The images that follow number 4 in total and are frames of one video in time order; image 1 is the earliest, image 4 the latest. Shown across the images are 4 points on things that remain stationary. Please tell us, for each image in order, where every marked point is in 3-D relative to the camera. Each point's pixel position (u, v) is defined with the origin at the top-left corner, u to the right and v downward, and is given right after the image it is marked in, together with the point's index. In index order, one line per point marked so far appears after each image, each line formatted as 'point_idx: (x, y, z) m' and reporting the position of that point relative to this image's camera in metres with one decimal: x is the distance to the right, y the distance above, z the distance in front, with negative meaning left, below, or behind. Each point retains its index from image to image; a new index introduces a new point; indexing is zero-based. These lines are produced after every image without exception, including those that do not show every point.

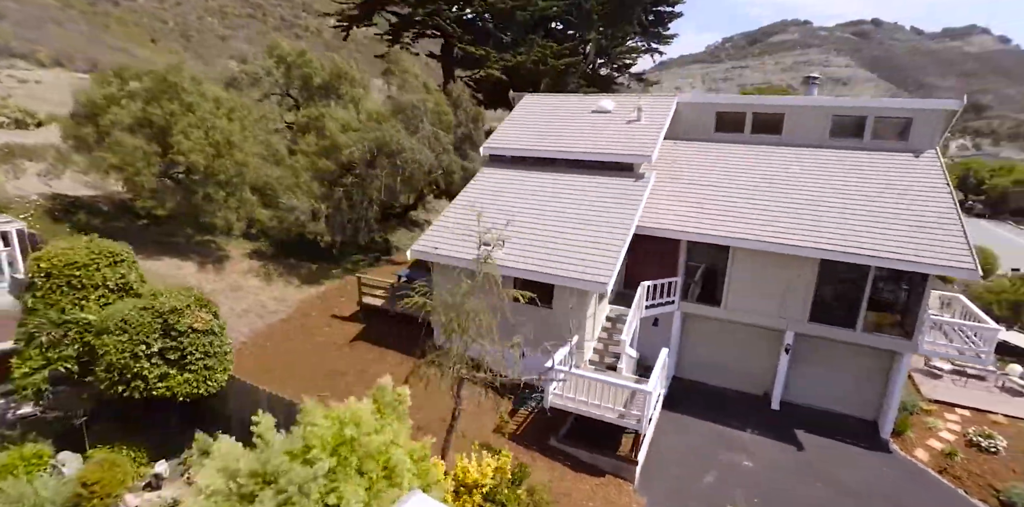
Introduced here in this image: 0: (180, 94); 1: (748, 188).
0: (-5.0, +2.4, +8.1) m
1: (+3.4, +0.9, +7.7) m
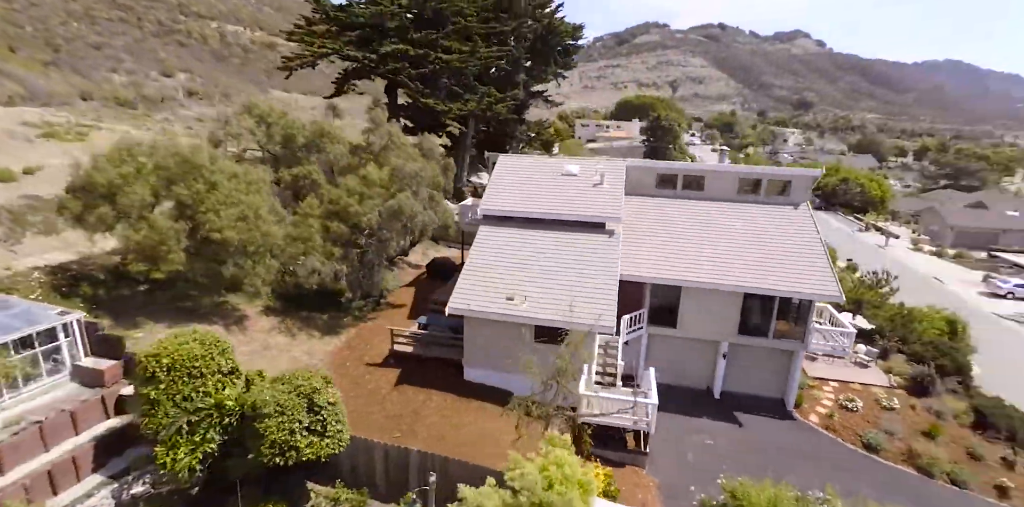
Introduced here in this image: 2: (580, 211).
0: (-5.1, +1.3, +8.7) m
1: (+3.3, +0.3, +10.2) m
2: (+1.2, +0.8, +10.0) m
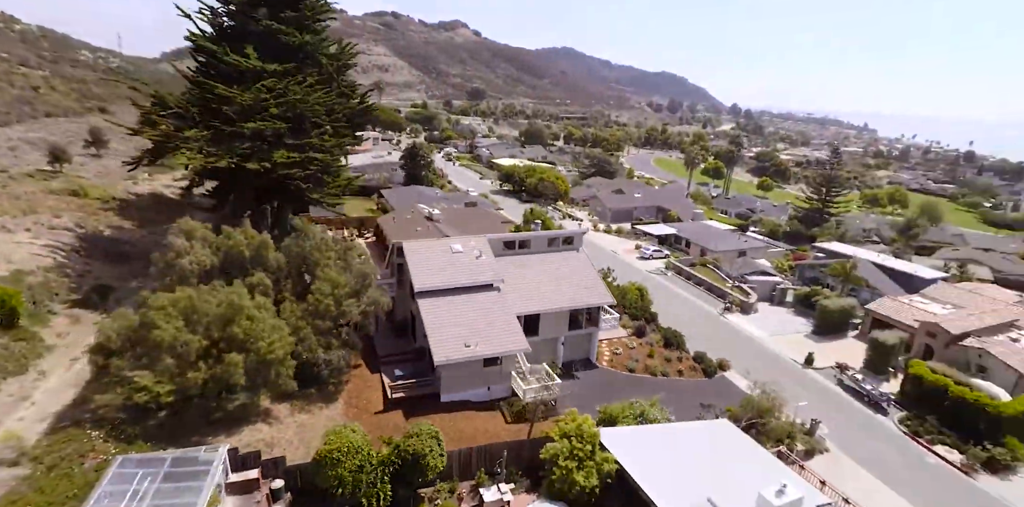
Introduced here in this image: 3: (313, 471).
0: (-5.8, -1.2, +11.3) m
1: (+0.7, -0.8, +17.0) m
2: (-1.0, -0.7, +15.7) m
3: (-3.7, -4.1, +10.1) m
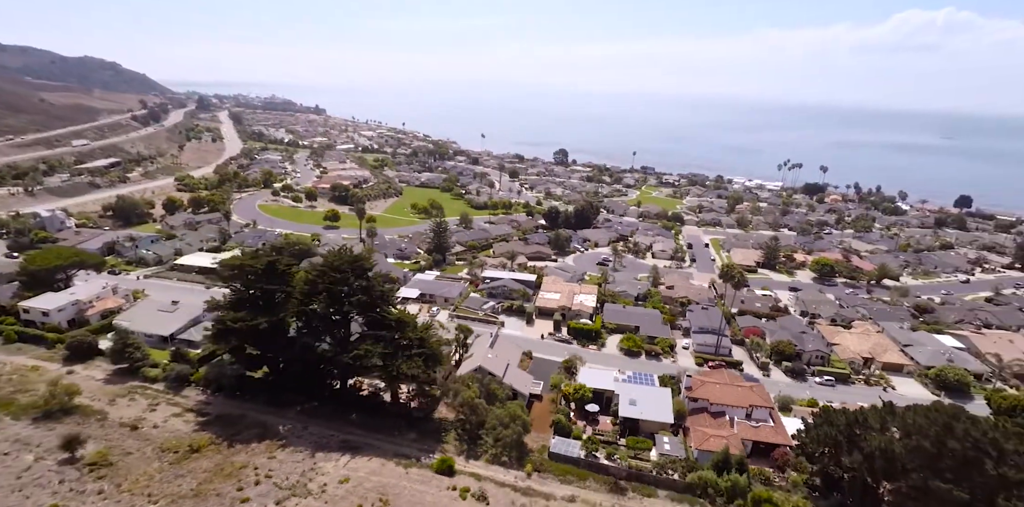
0: (+0.3, -10.1, +35.3) m
1: (-0.5, -8.2, +43.6) m
2: (-0.5, -8.5, +41.5) m
3: (+3.1, -12.1, +36.6) m
